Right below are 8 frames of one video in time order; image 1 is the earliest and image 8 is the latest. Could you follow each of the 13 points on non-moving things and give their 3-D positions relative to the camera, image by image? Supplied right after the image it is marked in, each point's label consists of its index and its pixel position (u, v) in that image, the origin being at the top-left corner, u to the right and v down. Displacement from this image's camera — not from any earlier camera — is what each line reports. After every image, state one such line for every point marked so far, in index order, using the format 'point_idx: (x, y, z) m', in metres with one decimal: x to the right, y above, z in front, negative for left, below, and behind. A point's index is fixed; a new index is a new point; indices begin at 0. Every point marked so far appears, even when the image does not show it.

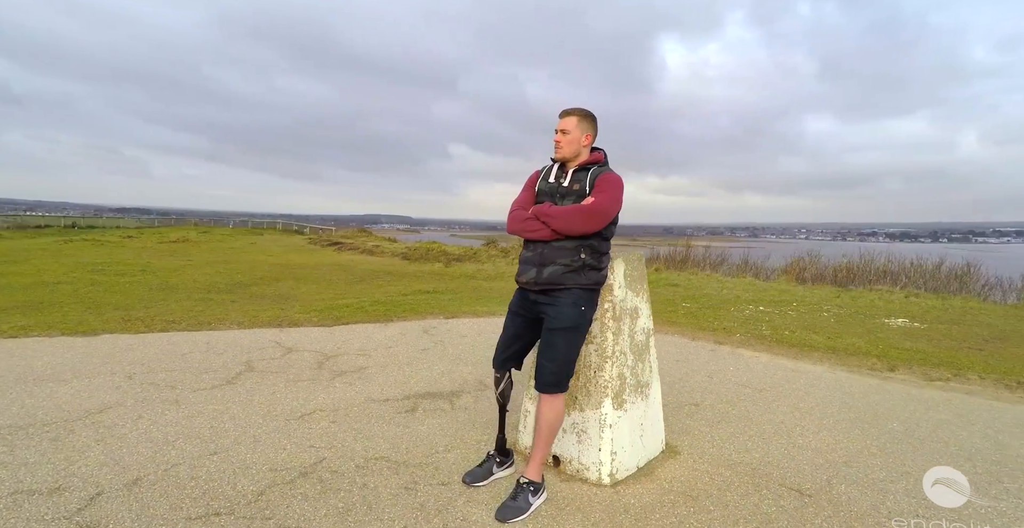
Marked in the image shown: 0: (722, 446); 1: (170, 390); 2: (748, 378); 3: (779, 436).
0: (+1.5, -1.3, +3.7) m
1: (-2.5, -1.0, +3.4) m
2: (+2.1, -1.2, +4.9) m
3: (+1.9, -1.3, +3.7) m
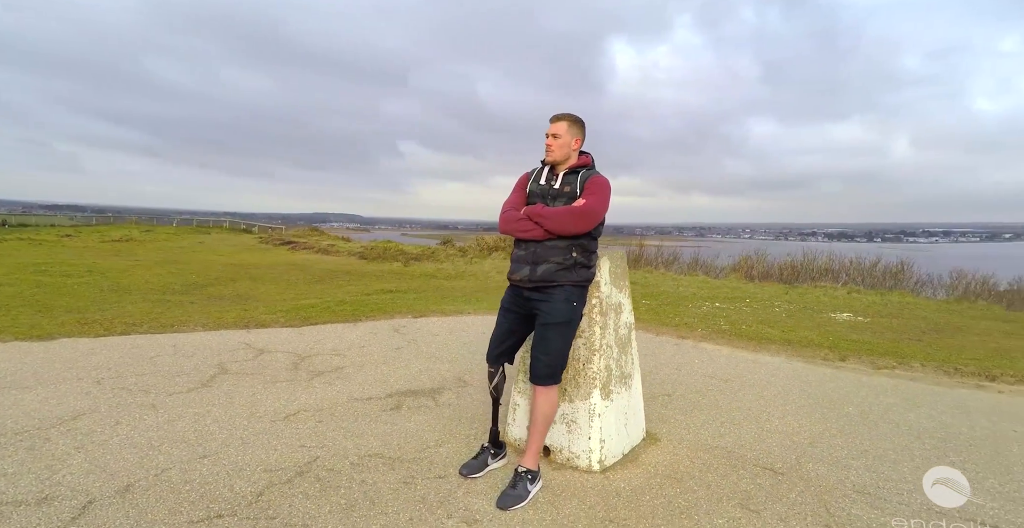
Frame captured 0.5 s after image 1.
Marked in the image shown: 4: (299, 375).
0: (+1.5, -1.3, +3.1) m
1: (-2.4, -1.0, +4.1) m
2: (+2.5, -1.3, +4.0) m
3: (+1.9, -1.3, +3.0) m
4: (-2.0, -1.1, +4.5) m
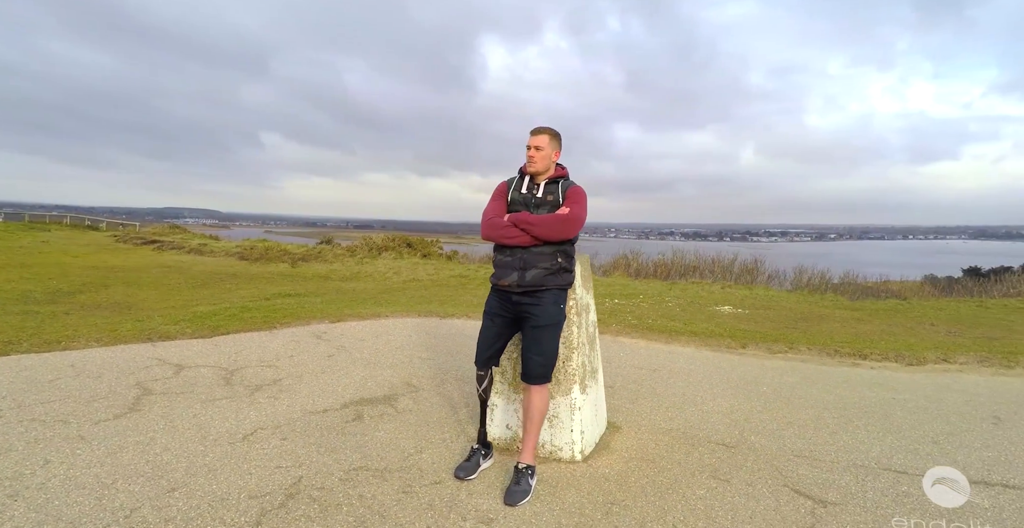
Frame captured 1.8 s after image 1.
0: (+1.4, -1.4, +3.5) m
1: (-2.6, -1.1, +3.7) m
2: (+2.1, -1.3, +4.7) m
3: (+1.8, -1.3, +3.5) m
4: (-2.4, -1.1, +4.1) m
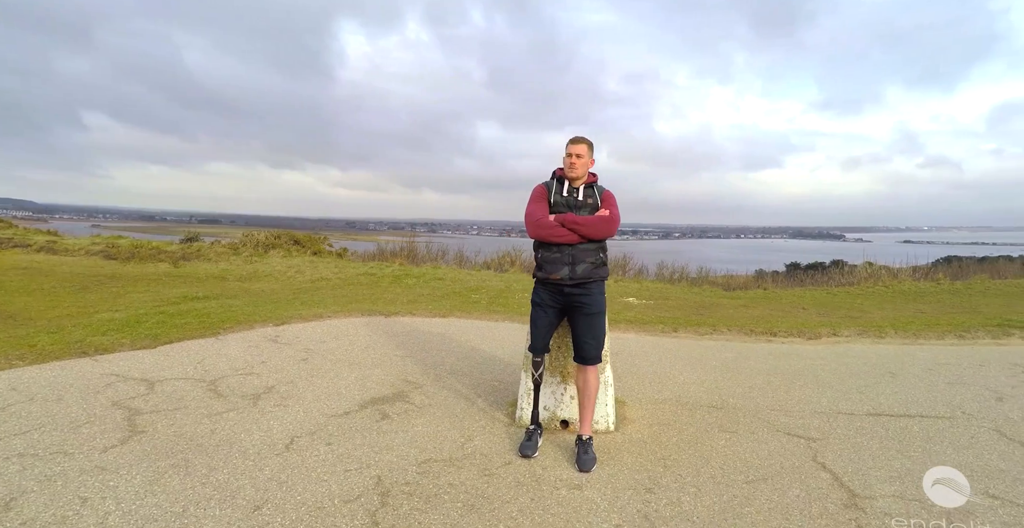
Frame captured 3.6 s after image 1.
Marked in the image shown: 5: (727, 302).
0: (+1.6, -1.3, +4.2) m
1: (-2.3, -1.1, +3.3) m
2: (+2.0, -1.2, +5.5) m
3: (+2.0, -1.3, +4.3) m
4: (-2.2, -1.1, +3.8) m
5: (+4.7, -0.8, +10.5) m
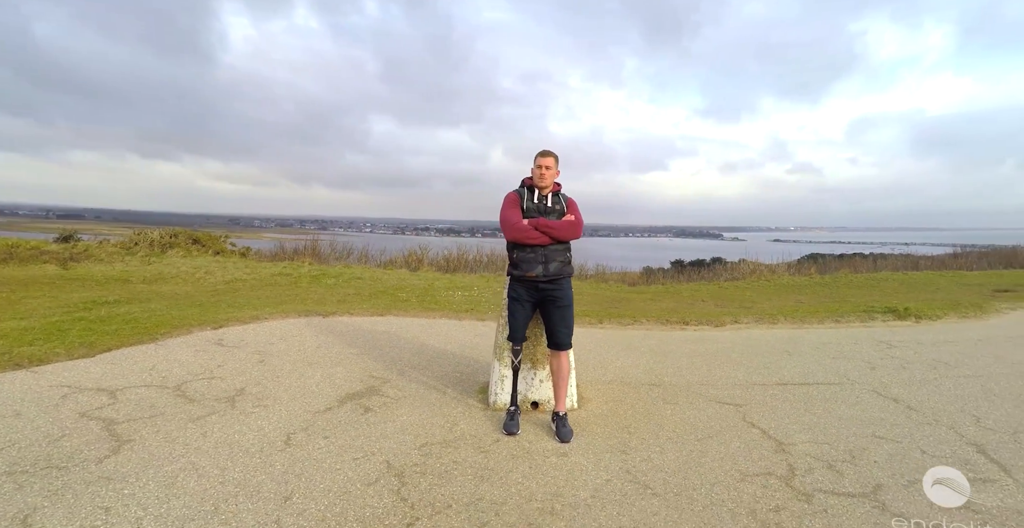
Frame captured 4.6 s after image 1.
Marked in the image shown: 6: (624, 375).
0: (+1.3, -1.3, +4.9) m
1: (-2.4, -1.1, +3.2) m
2: (+1.5, -1.2, +6.2) m
3: (+1.7, -1.3, +5.0) m
4: (-2.4, -1.1, +3.7) m
5: (+3.2, -0.8, +11.6) m
6: (+1.3, -1.3, +5.4) m
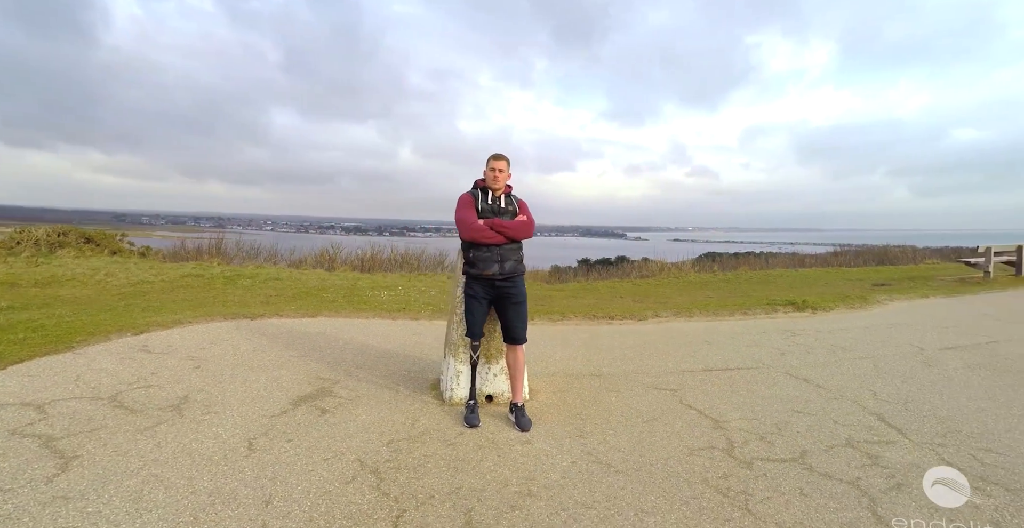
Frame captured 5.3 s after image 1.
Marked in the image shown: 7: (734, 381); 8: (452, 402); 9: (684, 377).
0: (+0.8, -1.3, +5.2) m
1: (-2.6, -1.1, +3.0) m
2: (+0.8, -1.1, +6.5) m
3: (+1.1, -1.2, +5.4) m
4: (-2.6, -1.1, +3.5) m
5: (+1.6, -0.7, +12.2) m
6: (+0.7, -1.2, +5.7) m
7: (+2.5, -1.3, +5.4) m
8: (-0.5, -1.3, +4.4) m
9: (+2.0, -1.3, +5.5) m
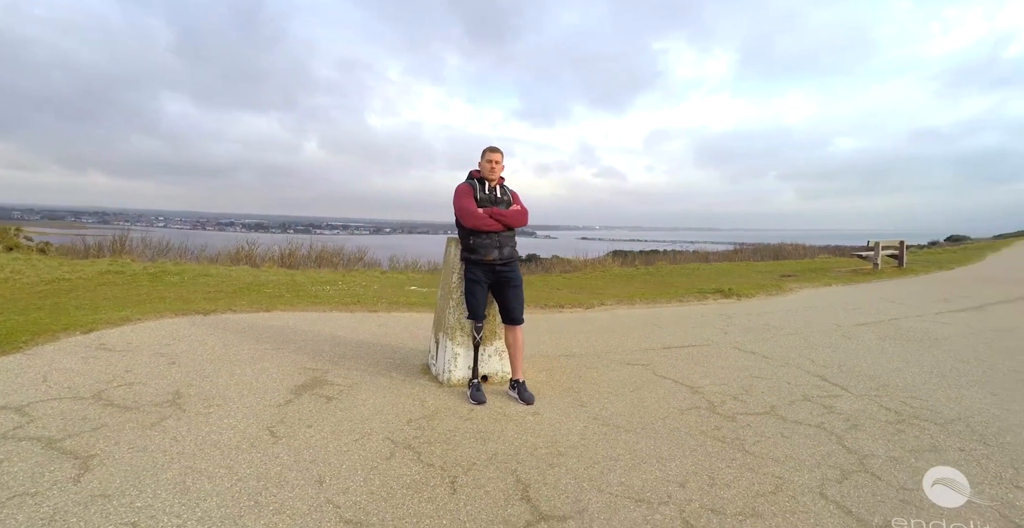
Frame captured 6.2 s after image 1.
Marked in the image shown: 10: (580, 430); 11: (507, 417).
0: (+0.6, -1.1, +5.5) m
1: (-2.4, -1.0, +2.9) m
2: (+0.4, -1.0, +6.9) m
3: (+0.9, -1.1, +5.8) m
4: (-2.5, -1.0, +3.4) m
5: (+0.4, -0.4, +12.6) m
6: (+0.5, -1.1, +6.1) m
7: (+2.3, -1.1, +6.0) m
8: (-0.6, -1.1, +4.5) m
9: (+1.8, -1.1, +6.0) m
10: (+0.5, -1.2, +3.4) m
11: (0.0, -1.2, +3.7) m
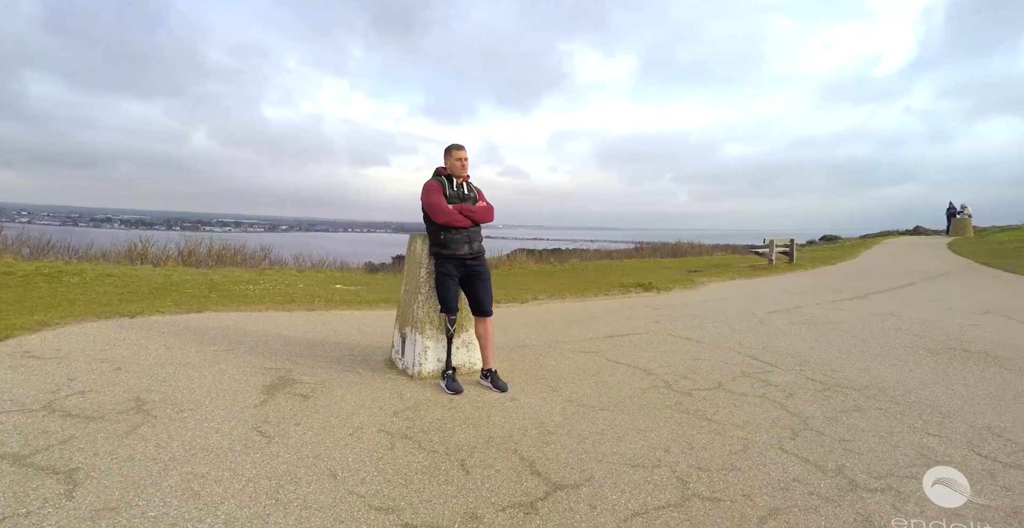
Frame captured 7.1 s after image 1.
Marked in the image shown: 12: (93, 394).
0: (+0.2, -1.0, +5.8) m
1: (-2.4, -1.0, +2.7) m
2: (-0.3, -0.9, +7.1) m
3: (+0.5, -1.0, +6.1) m
4: (-2.6, -1.0, +3.2) m
5: (-1.1, -0.3, +12.7) m
6: (-0.1, -1.0, +6.3) m
7: (+1.8, -1.0, +6.5) m
8: (-0.9, -1.1, +4.6) m
9: (+1.2, -1.0, +6.4) m
10: (+0.4, -1.1, +3.6) m
11: (-0.2, -1.1, +3.9) m
12: (-3.2, -1.0, +3.6) m
